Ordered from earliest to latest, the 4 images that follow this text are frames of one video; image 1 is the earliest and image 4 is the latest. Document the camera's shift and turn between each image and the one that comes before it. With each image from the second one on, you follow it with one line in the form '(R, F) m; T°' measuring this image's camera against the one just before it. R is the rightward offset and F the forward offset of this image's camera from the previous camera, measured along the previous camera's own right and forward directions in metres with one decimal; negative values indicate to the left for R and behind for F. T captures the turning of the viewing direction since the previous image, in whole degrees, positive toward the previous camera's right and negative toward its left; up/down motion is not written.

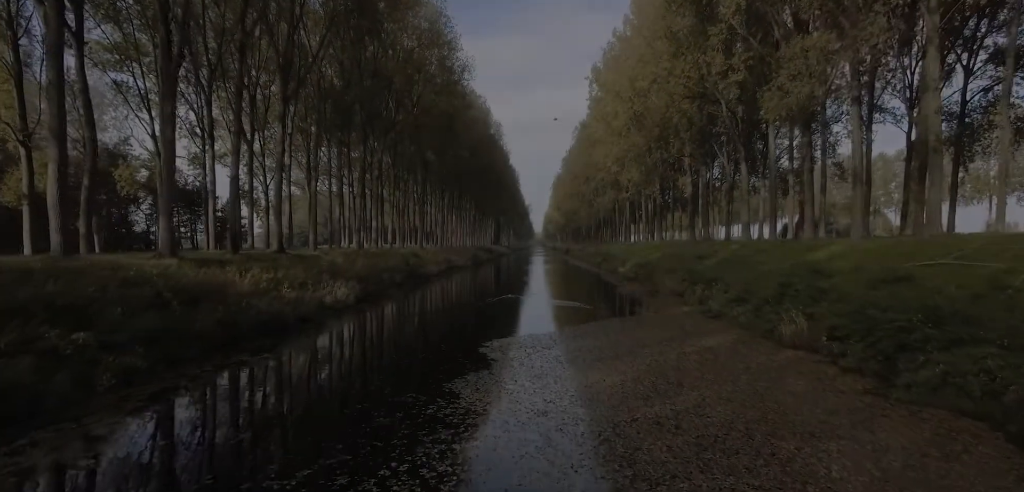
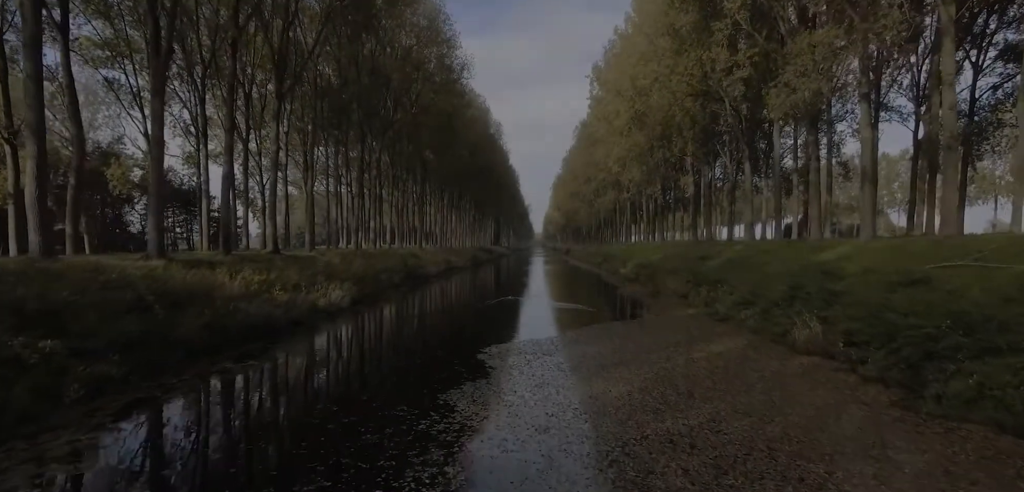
(0.0, +0.5) m; 0°
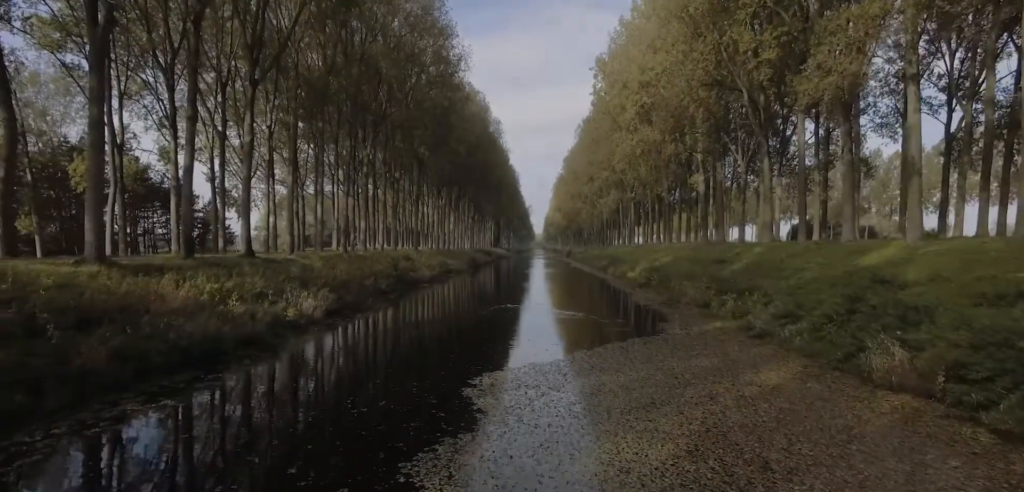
(+0.1, +2.3) m; 0°
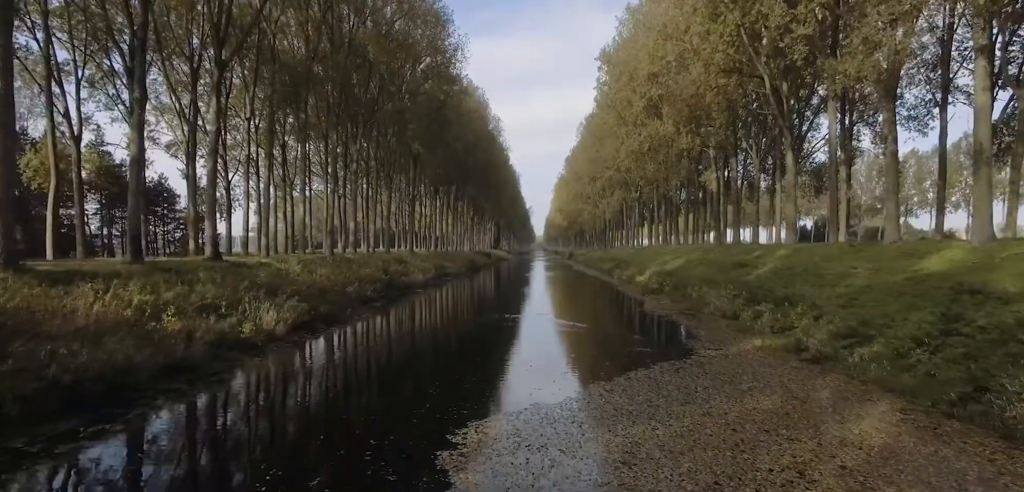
(0.0, +2.4) m; 0°
